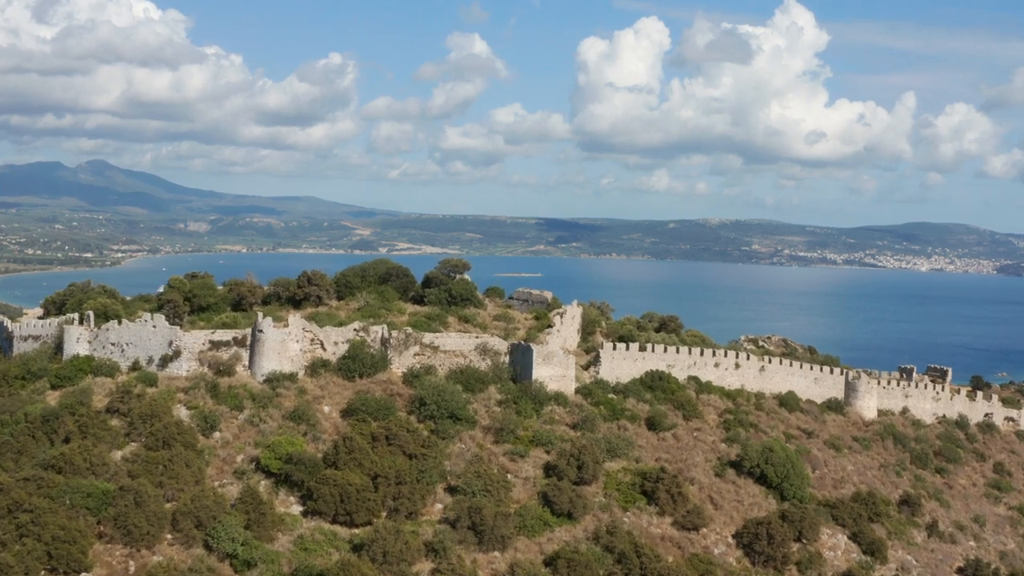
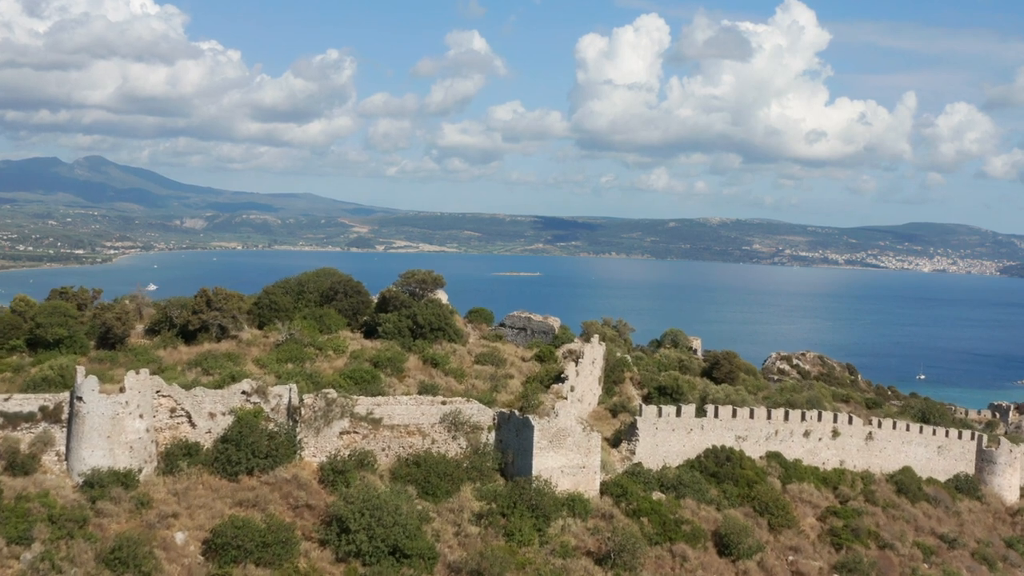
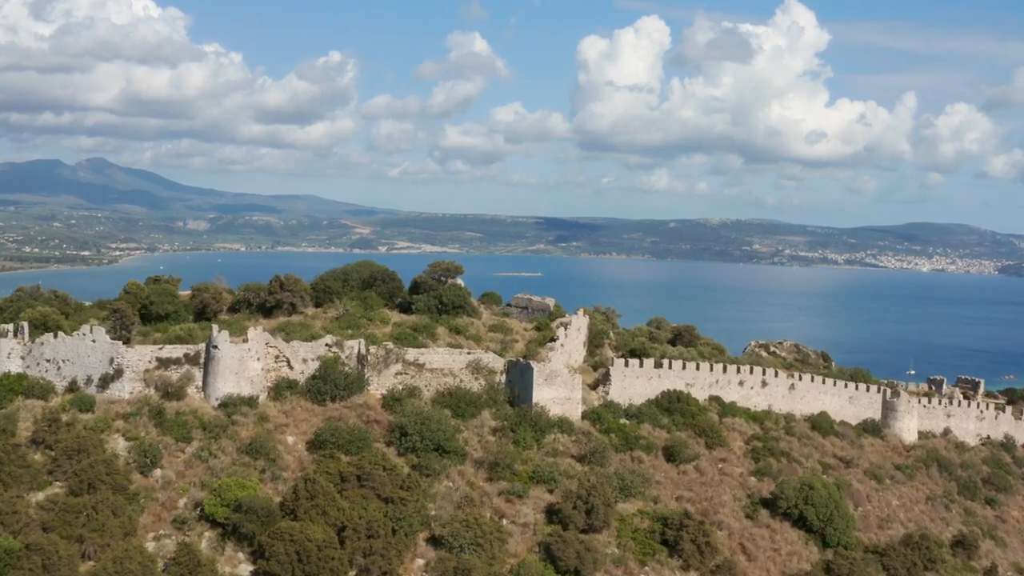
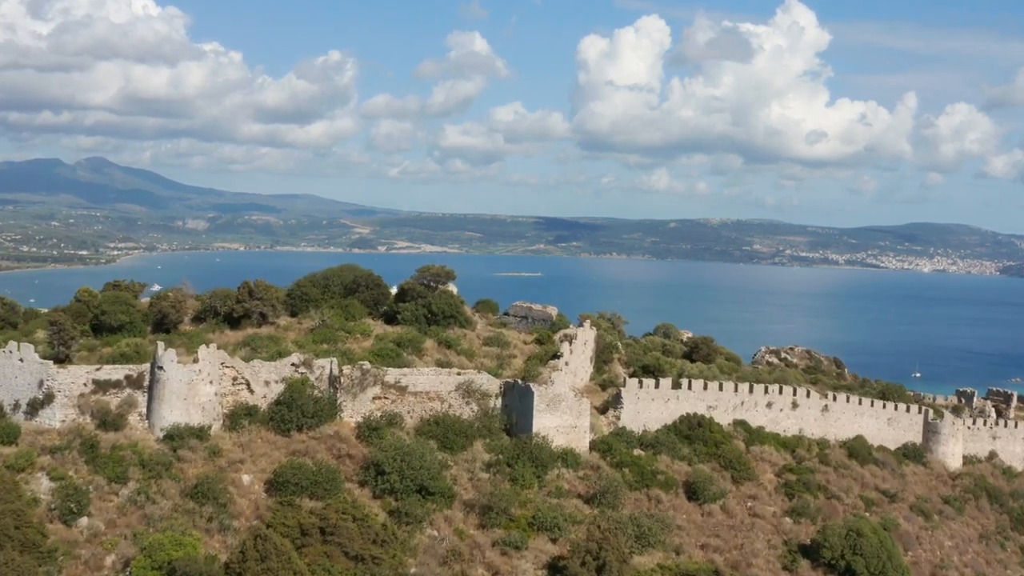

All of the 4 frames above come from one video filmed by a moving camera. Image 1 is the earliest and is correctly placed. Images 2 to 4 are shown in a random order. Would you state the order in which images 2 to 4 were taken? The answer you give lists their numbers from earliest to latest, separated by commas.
3, 4, 2
